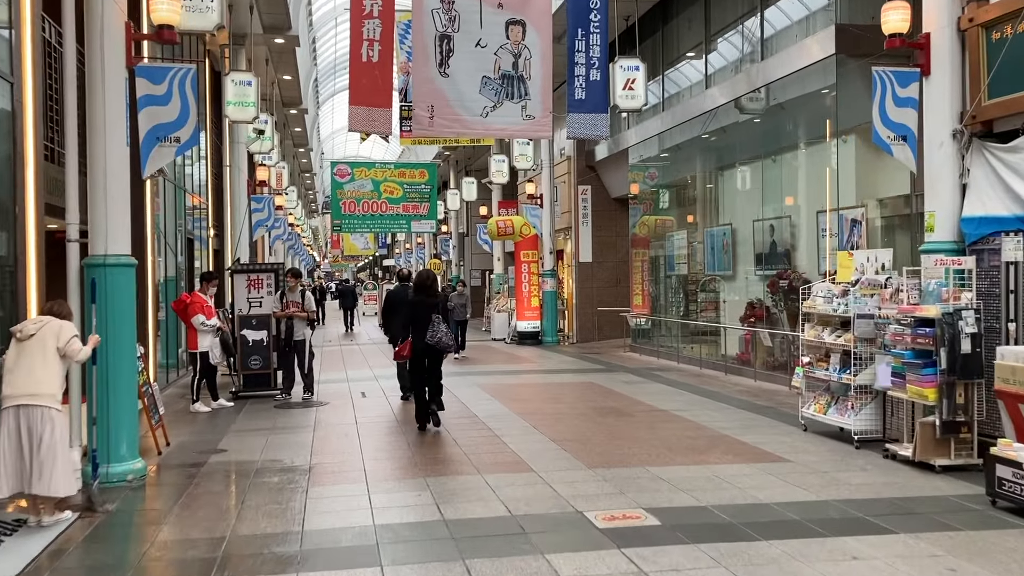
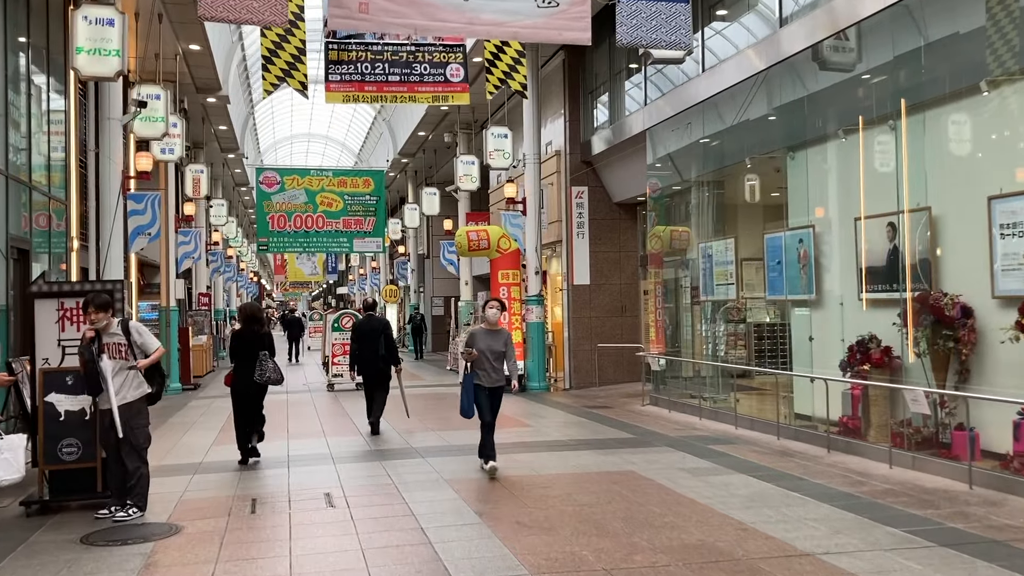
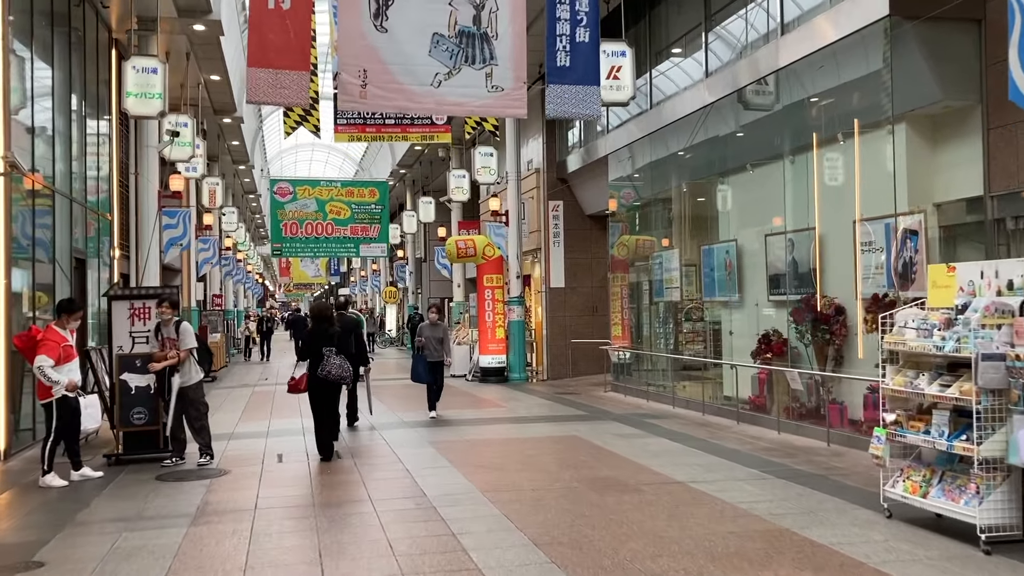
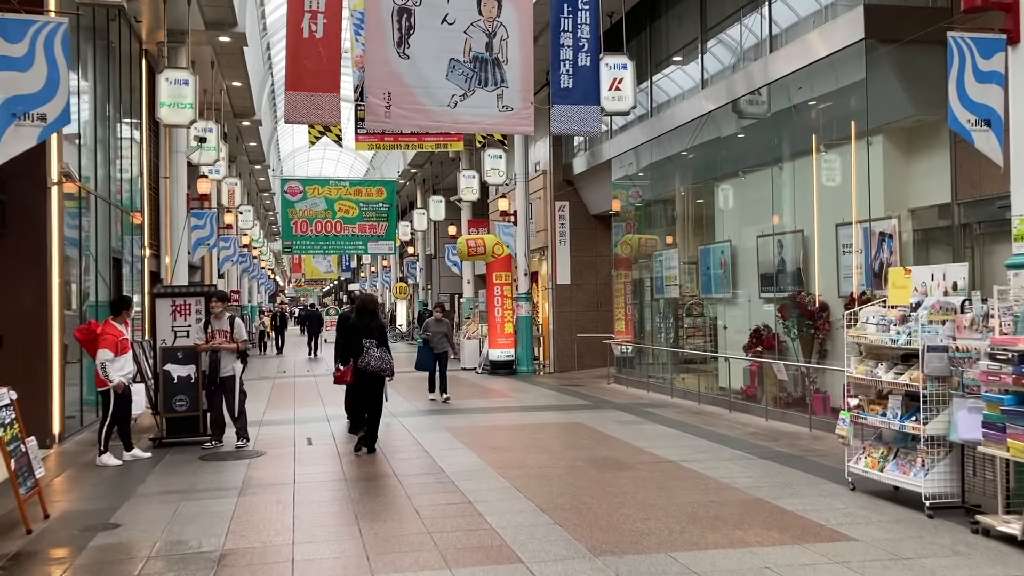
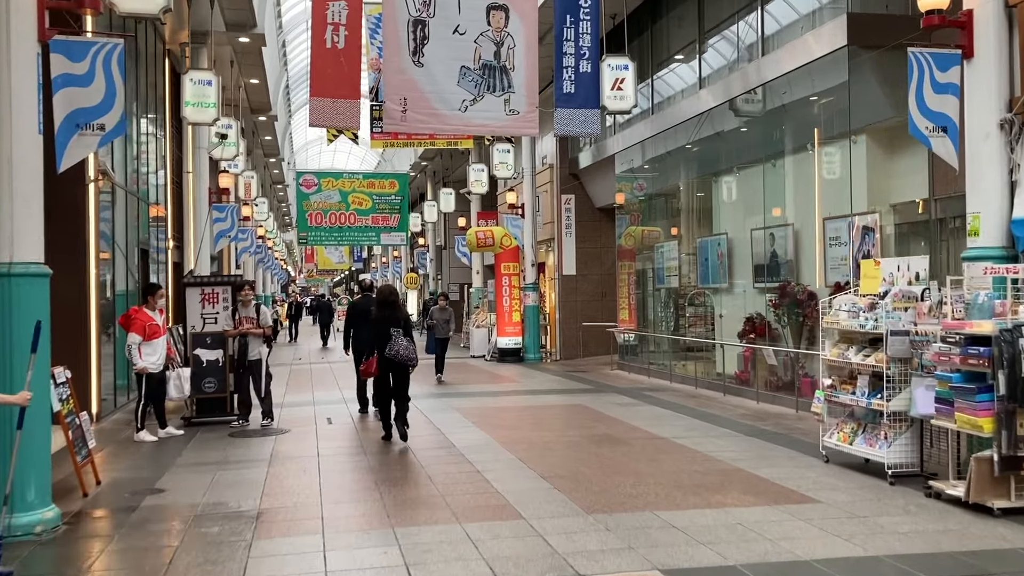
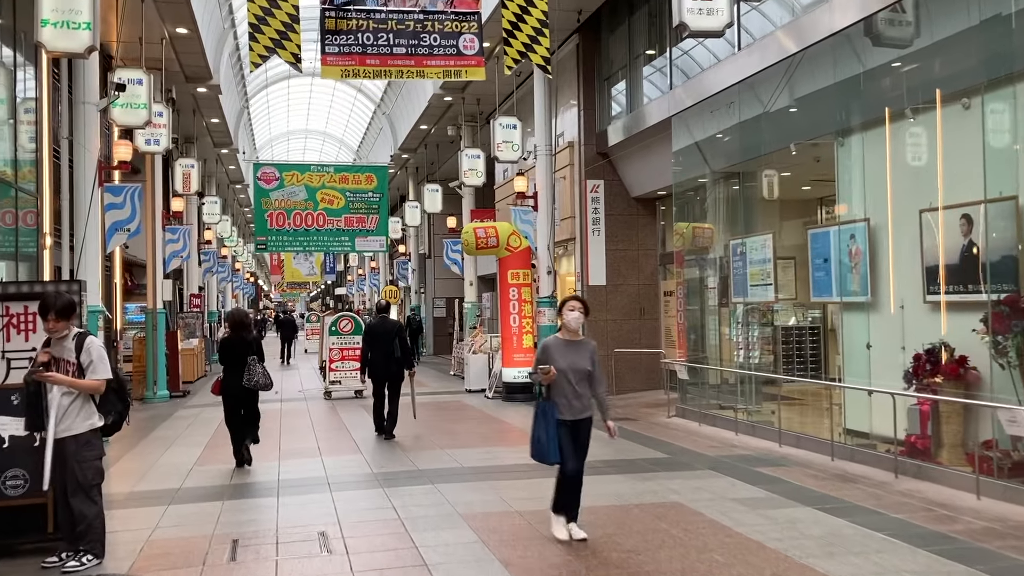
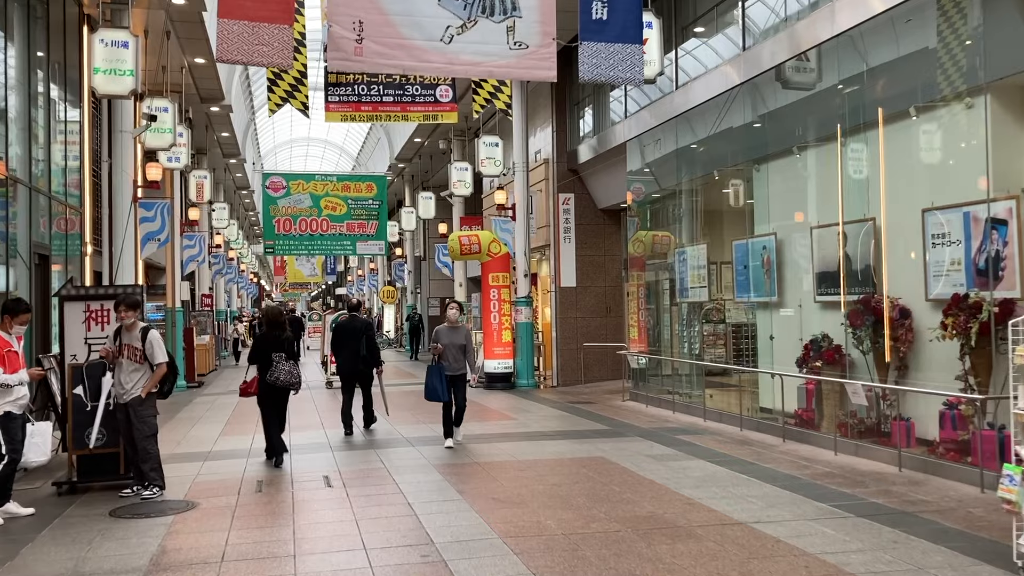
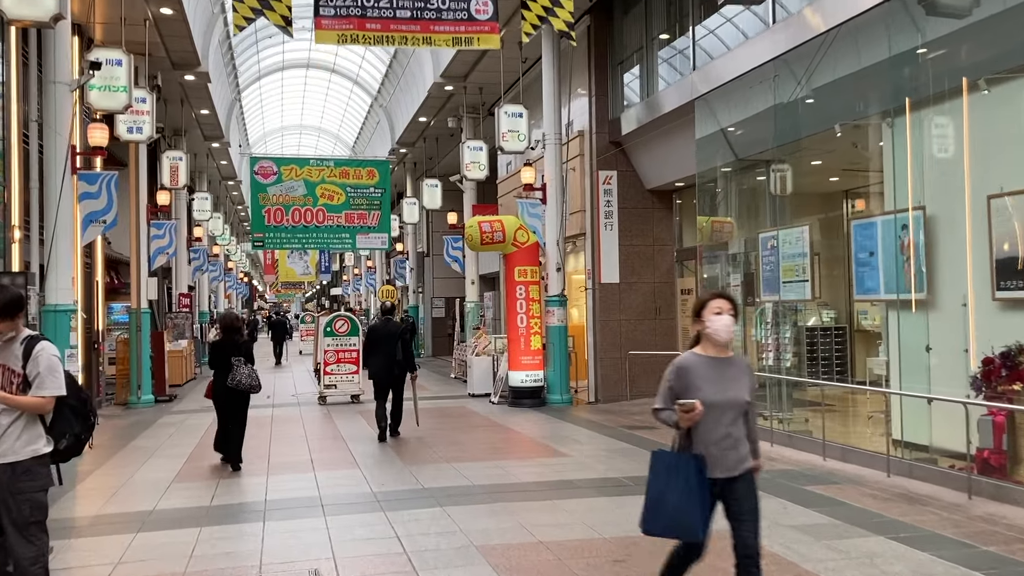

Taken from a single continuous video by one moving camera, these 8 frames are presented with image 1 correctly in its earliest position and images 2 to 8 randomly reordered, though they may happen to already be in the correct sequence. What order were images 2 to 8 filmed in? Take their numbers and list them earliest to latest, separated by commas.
5, 4, 3, 7, 2, 6, 8
